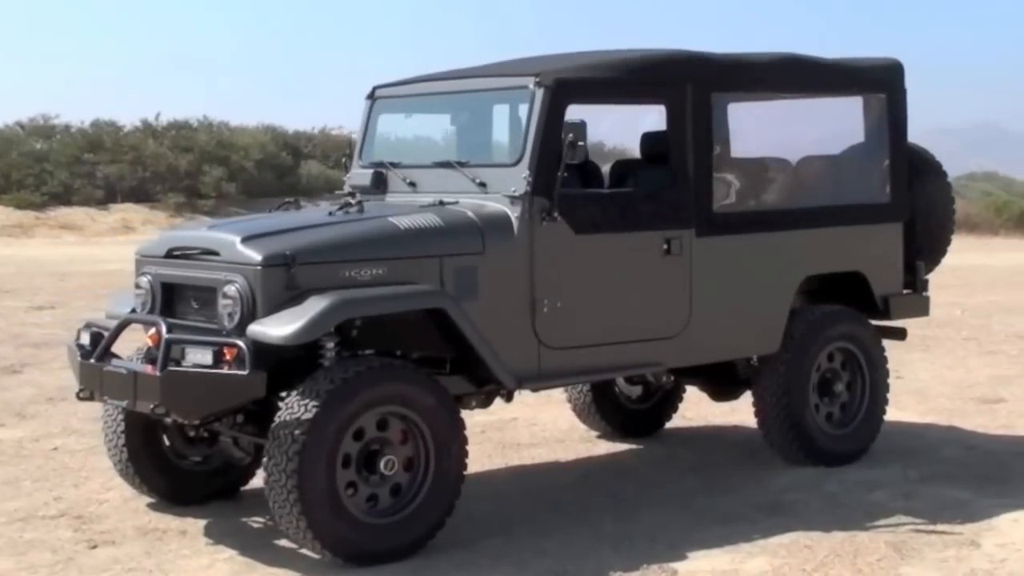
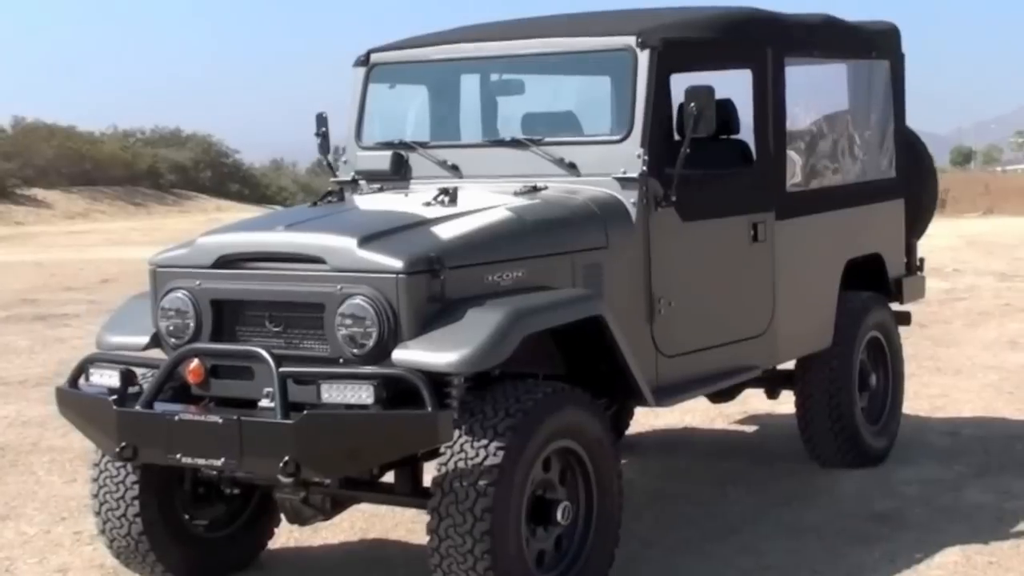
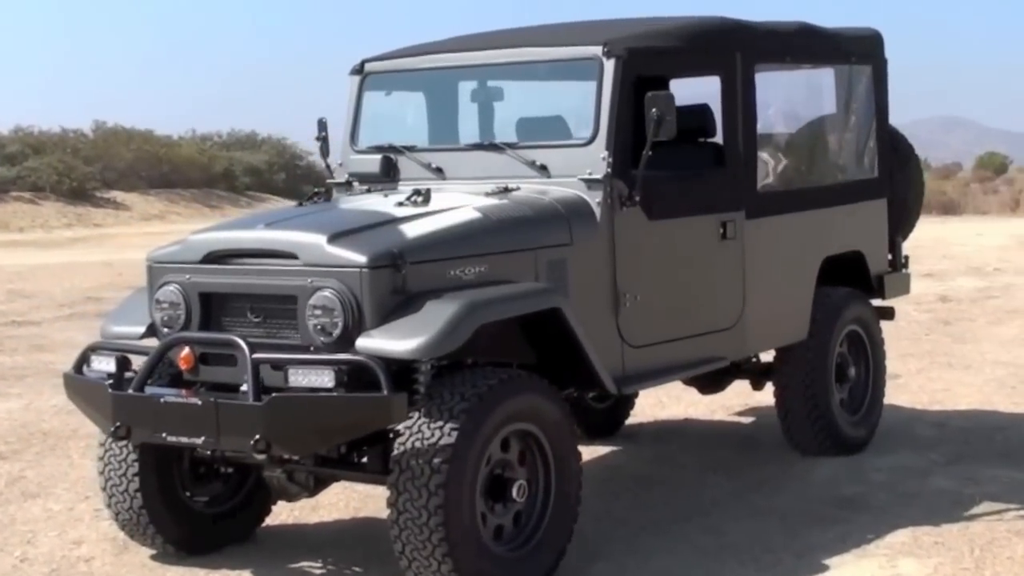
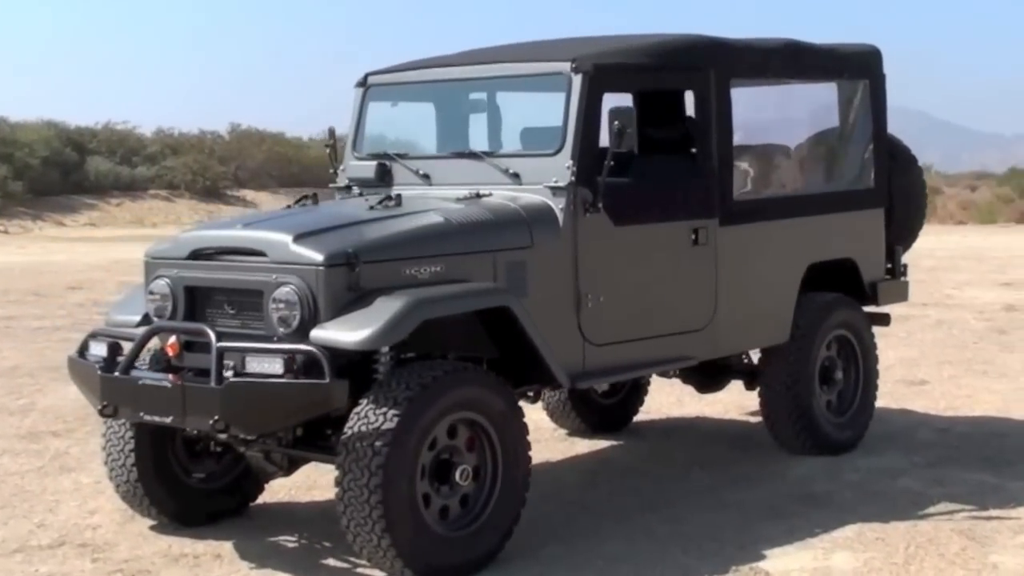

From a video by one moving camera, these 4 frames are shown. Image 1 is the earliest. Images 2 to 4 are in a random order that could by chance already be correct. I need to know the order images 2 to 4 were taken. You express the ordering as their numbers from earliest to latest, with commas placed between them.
4, 3, 2
